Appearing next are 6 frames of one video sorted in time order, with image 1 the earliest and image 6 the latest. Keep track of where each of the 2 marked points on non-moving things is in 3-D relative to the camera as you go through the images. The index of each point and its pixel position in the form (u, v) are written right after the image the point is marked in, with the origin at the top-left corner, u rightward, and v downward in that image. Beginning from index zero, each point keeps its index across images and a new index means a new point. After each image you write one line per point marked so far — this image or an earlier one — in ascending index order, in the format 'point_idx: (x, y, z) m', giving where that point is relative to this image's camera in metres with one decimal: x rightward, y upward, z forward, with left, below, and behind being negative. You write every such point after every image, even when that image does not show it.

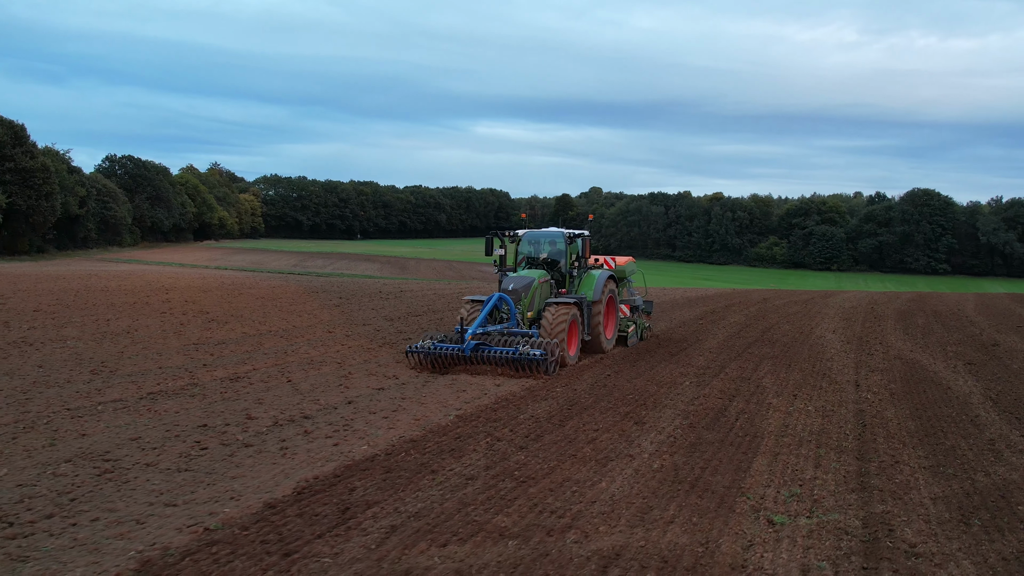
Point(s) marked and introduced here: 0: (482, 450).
0: (-0.2, -0.9, +5.4) m
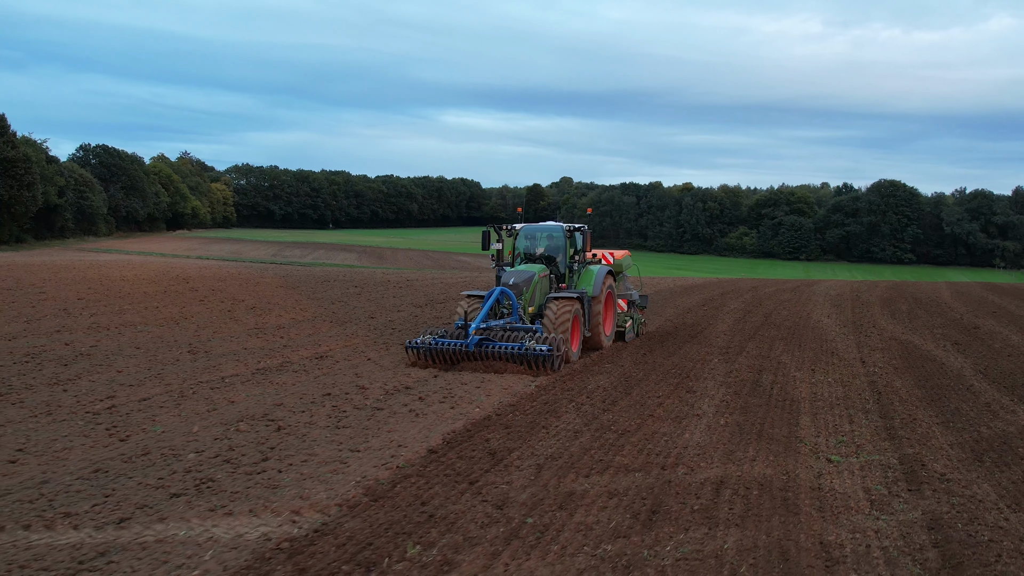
0: (+0.4, -0.8, +6.5) m
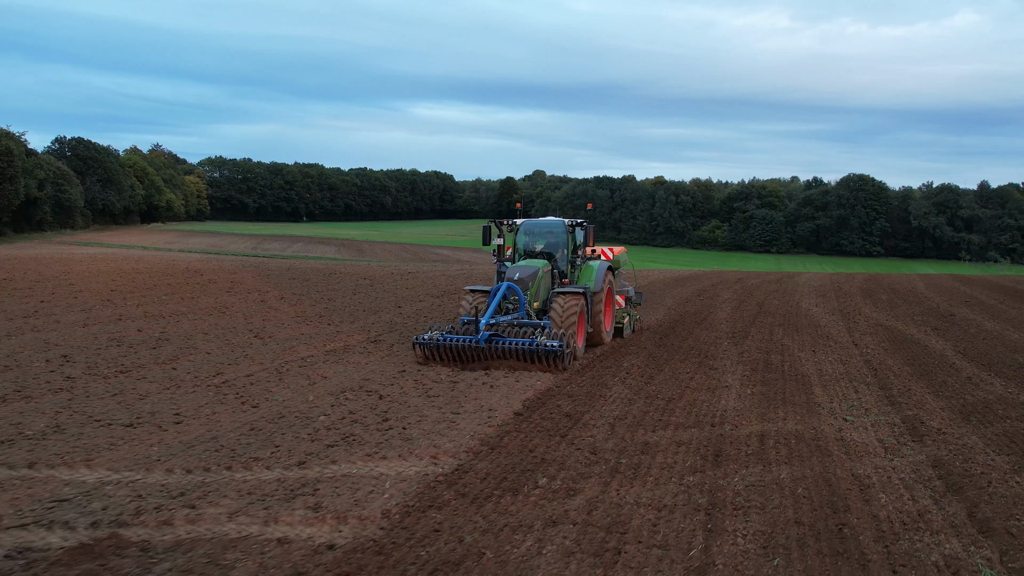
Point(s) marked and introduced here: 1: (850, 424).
0: (+0.8, -0.8, +7.6) m
1: (+2.1, -0.8, +6.3) m
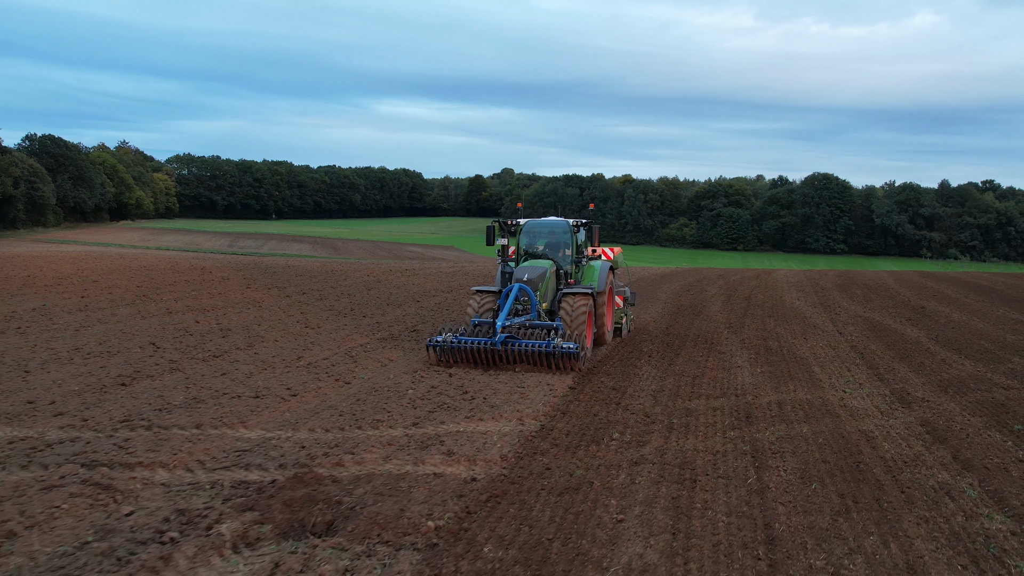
0: (+1.2, -0.7, +8.8) m
1: (+2.5, -0.8, +7.6) m
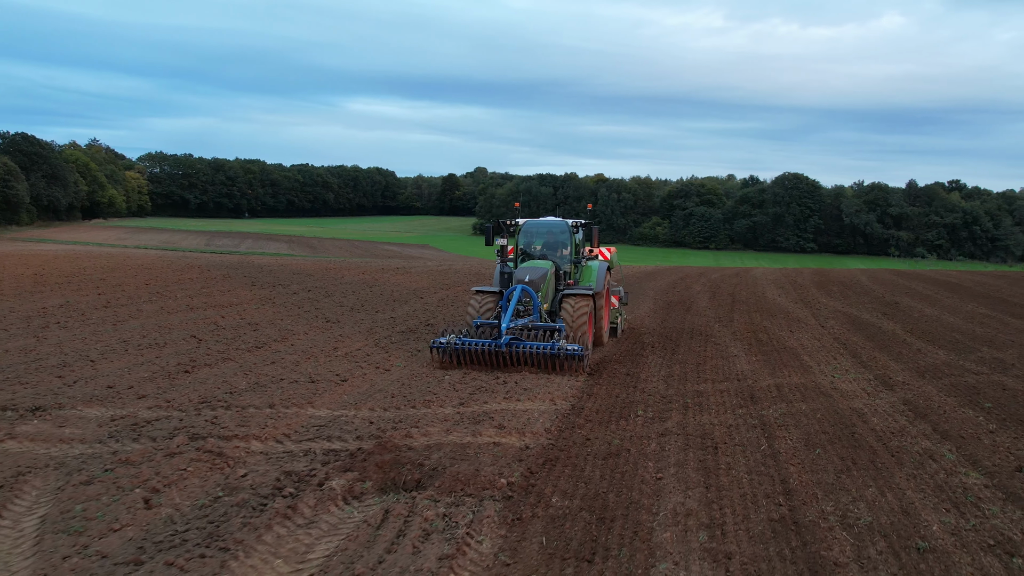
0: (+1.4, -0.7, +9.7) m
1: (+2.7, -0.8, +8.5) m
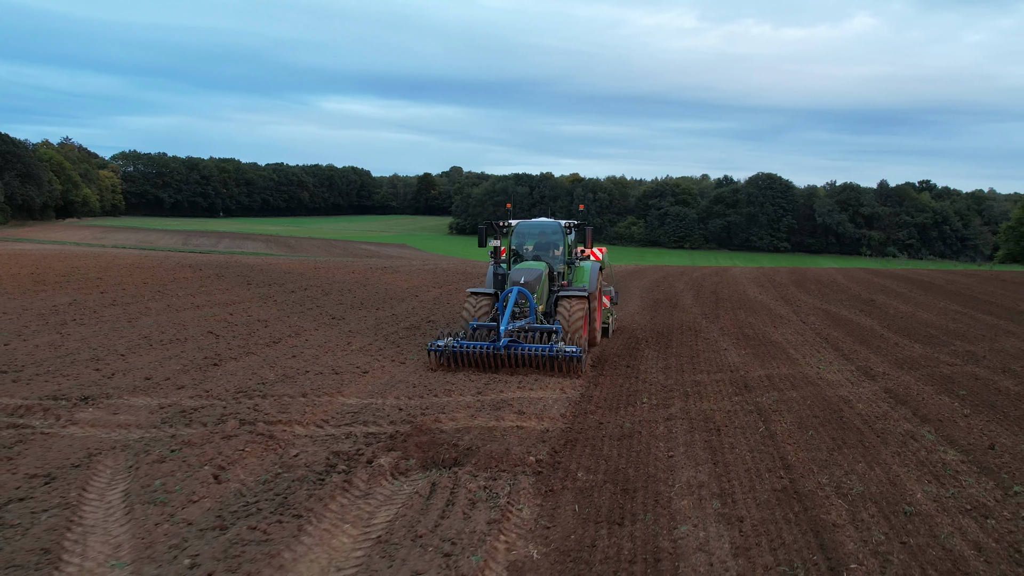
0: (+1.4, -0.6, +10.3) m
1: (+2.8, -0.7, +9.1) m
